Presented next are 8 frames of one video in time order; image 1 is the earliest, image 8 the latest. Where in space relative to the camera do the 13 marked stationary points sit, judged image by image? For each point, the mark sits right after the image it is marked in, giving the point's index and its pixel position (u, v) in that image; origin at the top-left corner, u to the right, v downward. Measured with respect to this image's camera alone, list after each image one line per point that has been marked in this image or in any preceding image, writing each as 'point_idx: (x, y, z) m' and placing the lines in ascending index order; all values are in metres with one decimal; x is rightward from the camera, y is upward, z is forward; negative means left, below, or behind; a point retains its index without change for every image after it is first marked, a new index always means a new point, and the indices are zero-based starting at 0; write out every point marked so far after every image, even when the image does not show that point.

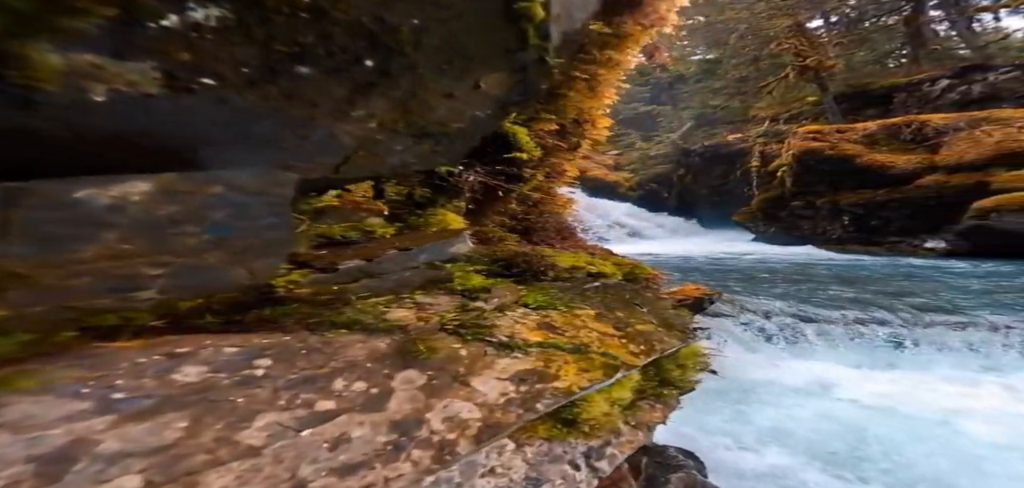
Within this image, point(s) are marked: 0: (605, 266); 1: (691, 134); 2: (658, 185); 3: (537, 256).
0: (+0.5, -0.1, +3.0) m
1: (+8.2, +4.7, +21.6) m
2: (+6.7, +2.5, +21.9) m
3: (0.0, -0.1, +2.1) m
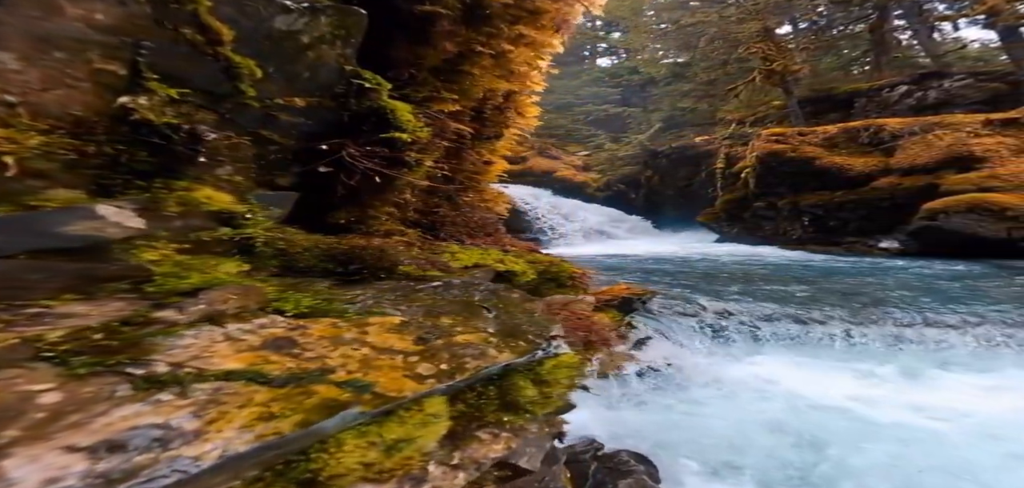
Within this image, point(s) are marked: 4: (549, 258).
0: (0.0, -0.1, +2.8) m
1: (+6.7, +4.7, +21.7) m
2: (+5.2, +2.5, +21.9) m
3: (-0.5, 0.0, +1.8) m
4: (+0.2, -0.1, +3.2) m
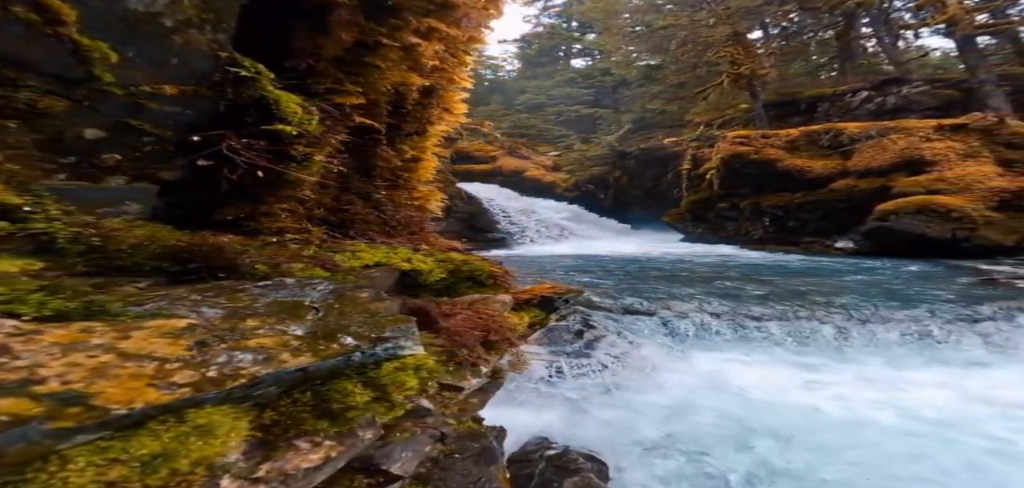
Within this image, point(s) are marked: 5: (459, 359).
0: (-0.5, -0.1, +2.7) m
1: (+5.3, +4.7, +22.0) m
2: (+3.8, +2.5, +22.1) m
3: (-0.9, 0.0, +1.7) m
4: (-0.3, -0.1, +3.2) m
5: (-0.2, -0.5, +2.0) m
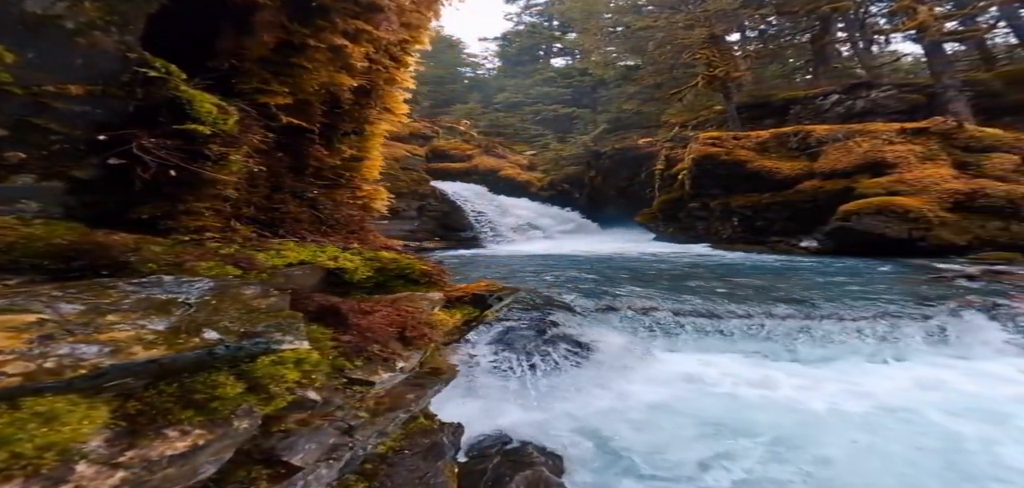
0: (-0.9, -0.1, +2.7) m
1: (+4.2, +4.8, +22.2) m
2: (+2.6, +2.6, +22.3) m
3: (-1.3, 0.0, +1.8) m
4: (-0.7, -0.1, +3.2) m
5: (-0.6, -0.5, +2.0) m
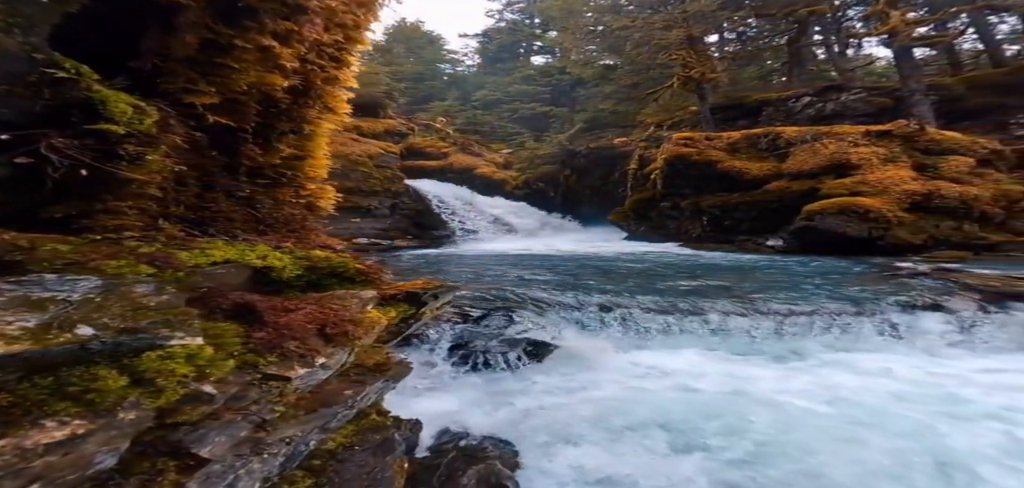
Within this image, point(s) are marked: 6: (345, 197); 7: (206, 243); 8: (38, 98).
0: (-1.3, -0.1, +2.8) m
1: (+3.0, +4.8, +22.4) m
2: (+1.4, +2.7, +22.4) m
3: (-1.6, 0.0, +1.8) m
4: (-1.1, -0.1, +3.3) m
5: (-1.0, -0.4, +2.1) m
6: (-5.2, +1.5, +16.0) m
7: (-1.6, 0.0, +2.6) m
8: (-1.9, +0.6, +2.0) m
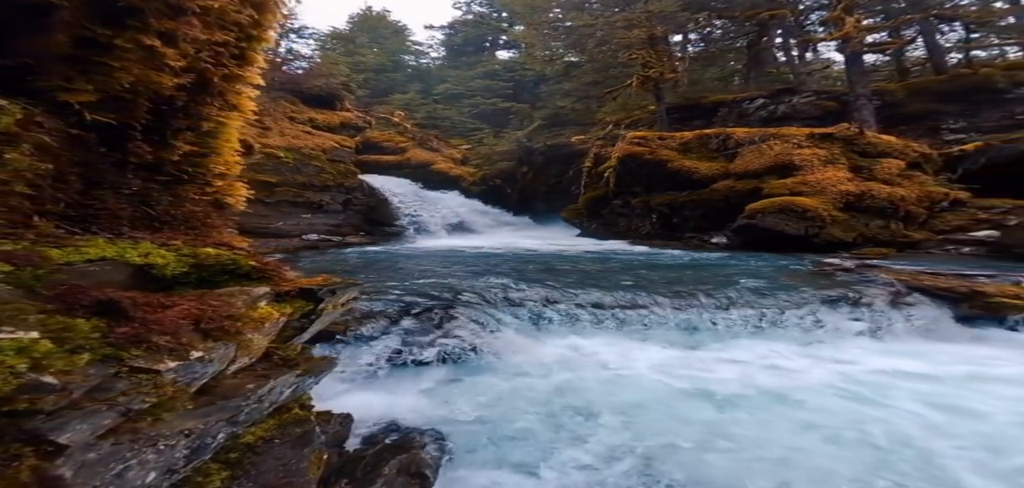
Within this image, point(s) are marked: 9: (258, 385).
0: (-1.9, -0.1, +2.8) m
1: (+0.9, +5.0, +22.7) m
2: (-0.6, +2.8, +22.6) m
3: (-2.2, 0.0, +1.8) m
4: (-1.8, -0.1, +3.3) m
5: (-1.6, -0.4, +2.2) m
6: (-6.7, +1.7, +15.7) m
7: (-2.2, 0.0, +2.6) m
8: (-2.5, +0.6, +2.0) m
9: (-1.4, -0.8, +2.8) m
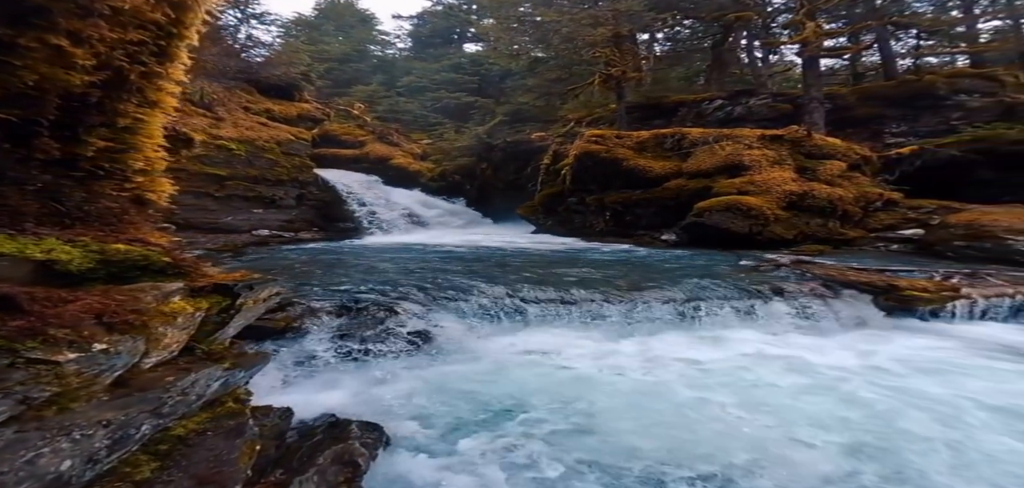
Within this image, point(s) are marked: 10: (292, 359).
0: (-2.5, -0.1, +2.9) m
1: (-1.0, +5.2, +22.8) m
2: (-2.5, +3.0, +22.6) m
3: (-2.7, 0.0, +1.8) m
4: (-2.4, 0.0, +3.4) m
5: (-2.1, -0.4, +2.2) m
6: (-8.2, +1.8, +15.3) m
7: (-2.8, 0.0, +2.6) m
8: (-3.0, +0.6, +2.0) m
9: (-2.0, -0.8, +2.9) m
10: (-2.5, -1.3, +5.7) m
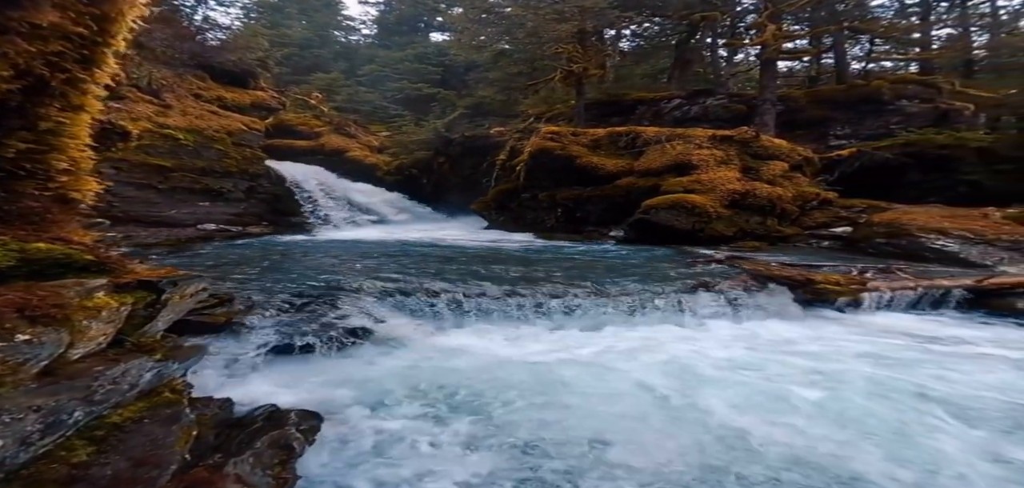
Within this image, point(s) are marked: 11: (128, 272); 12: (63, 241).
0: (-3.1, 0.0, +3.0) m
1: (-3.1, +5.4, +23.0) m
2: (-4.6, +3.3, +22.7) m
3: (-3.3, 0.0, +2.0) m
4: (-3.1, 0.0, +3.6) m
5: (-2.7, -0.4, +2.5) m
6: (-9.7, +2.0, +15.1) m
7: (-3.4, +0.1, +2.8) m
8: (-3.5, +0.6, +2.1) m
9: (-2.6, -0.8, +3.1) m
10: (-3.4, -1.3, +5.9) m
11: (-3.4, -0.2, +4.4) m
12: (-3.2, 0.0, +3.6) m
